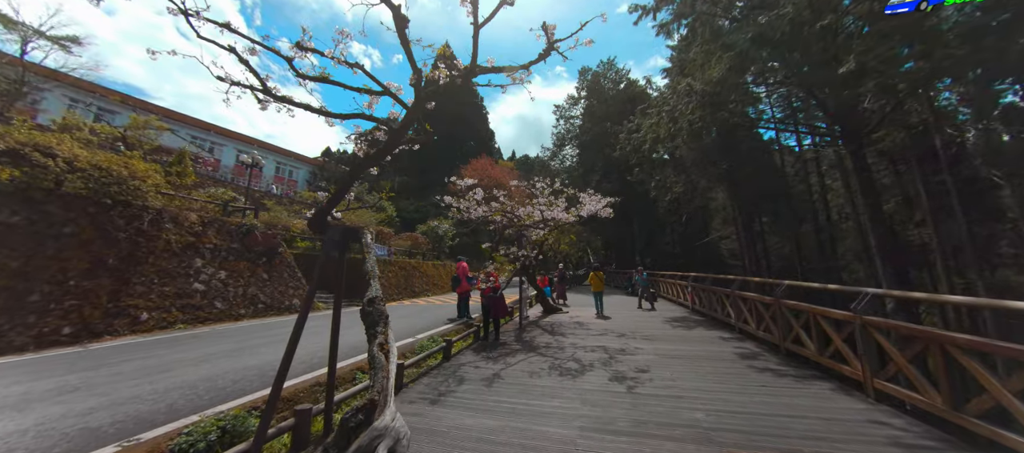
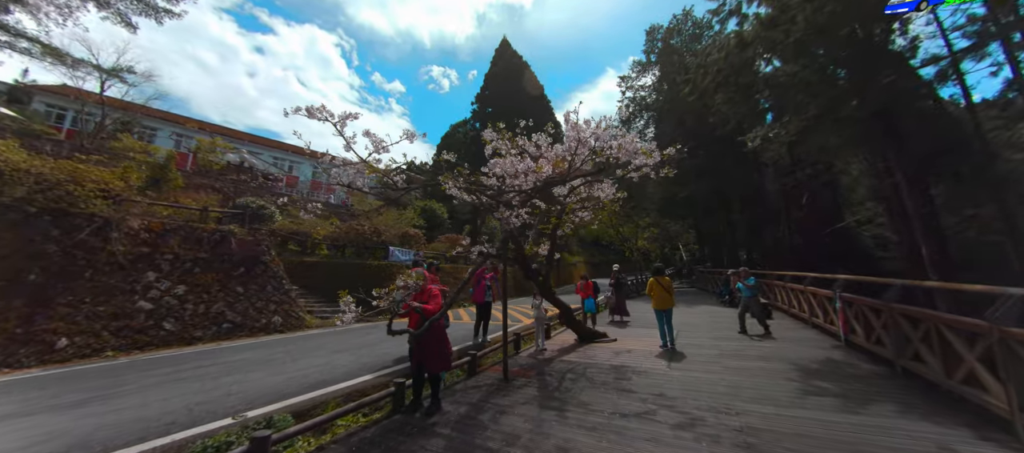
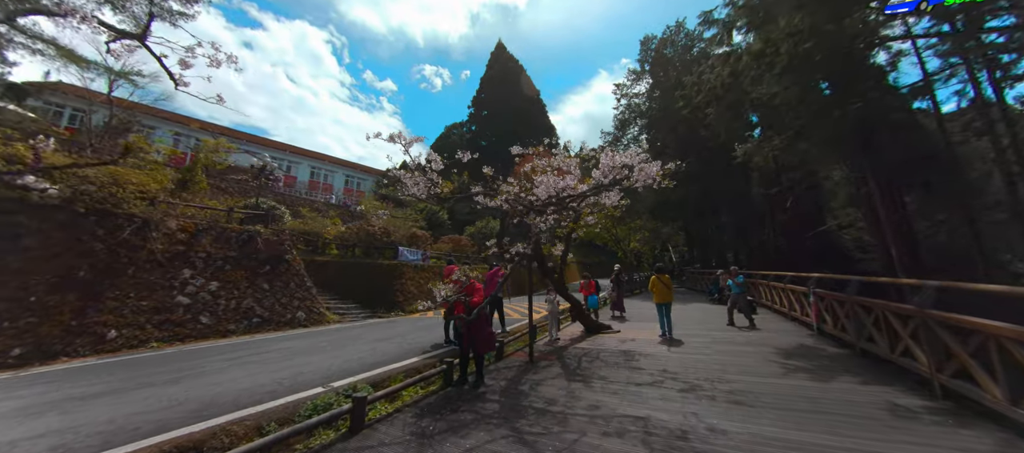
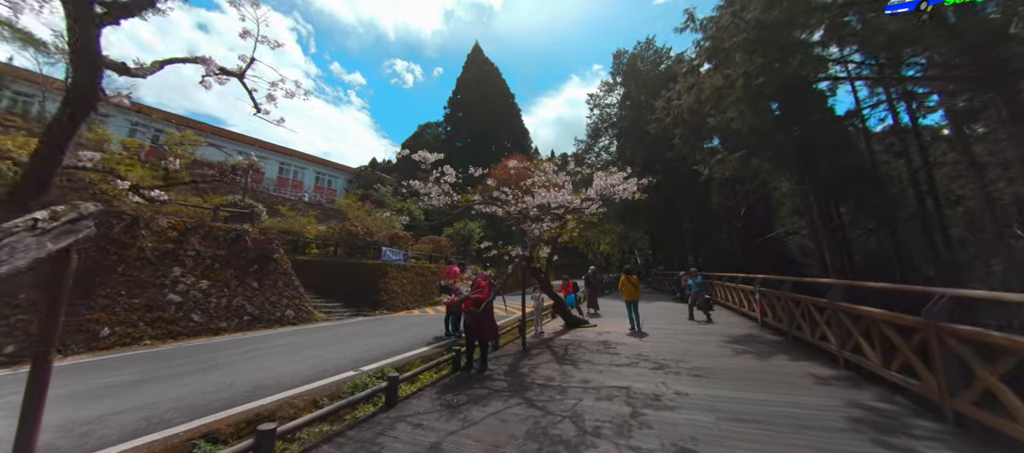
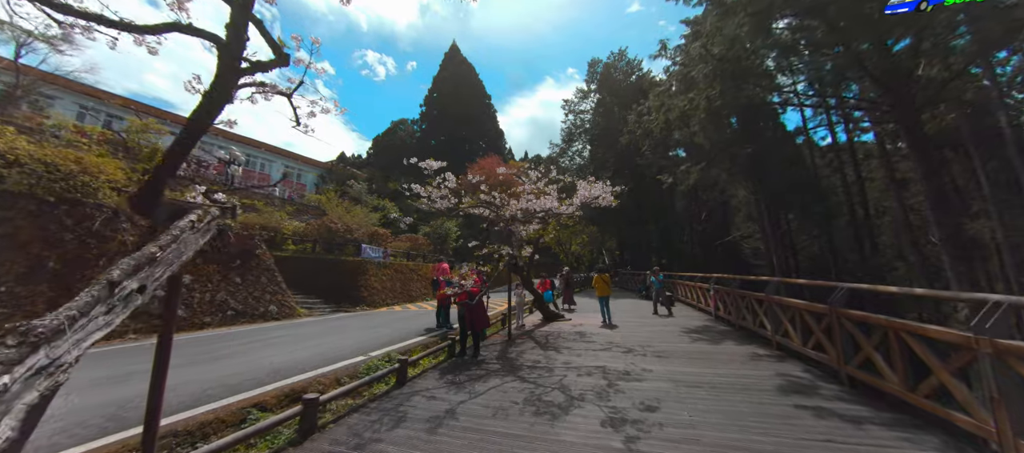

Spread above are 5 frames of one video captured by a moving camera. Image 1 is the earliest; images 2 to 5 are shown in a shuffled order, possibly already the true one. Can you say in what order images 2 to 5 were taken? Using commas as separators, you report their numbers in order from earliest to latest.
5, 4, 3, 2
